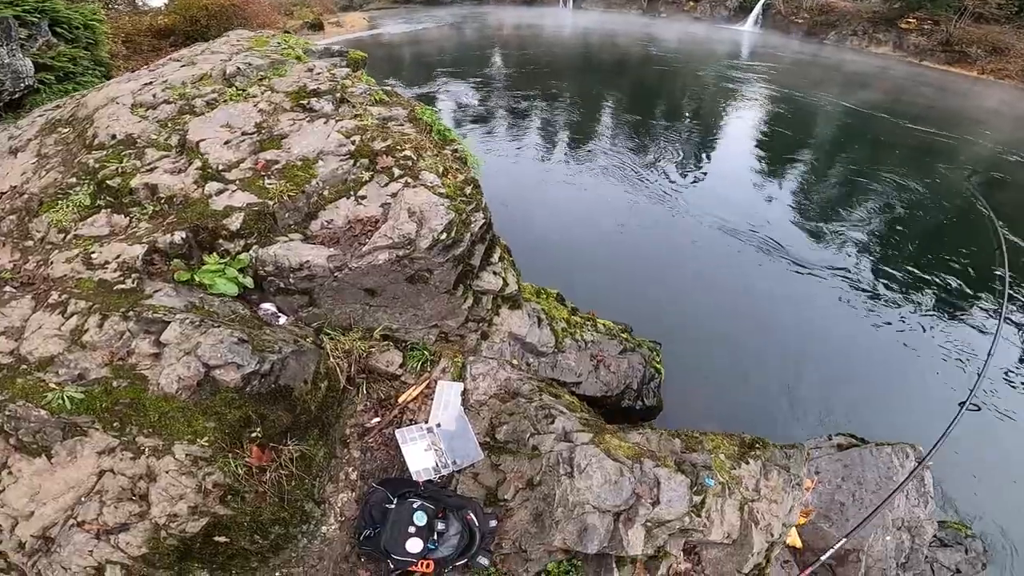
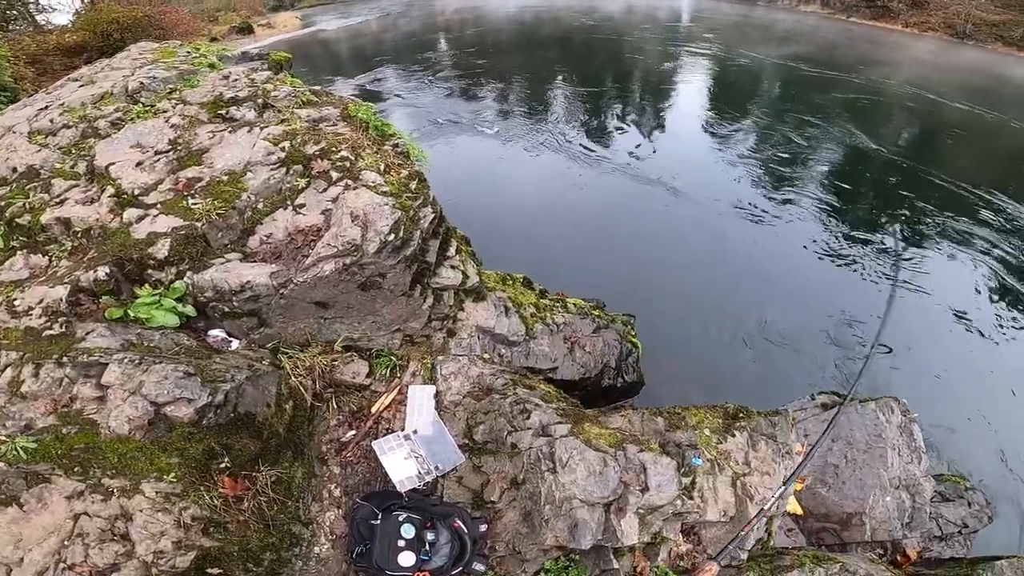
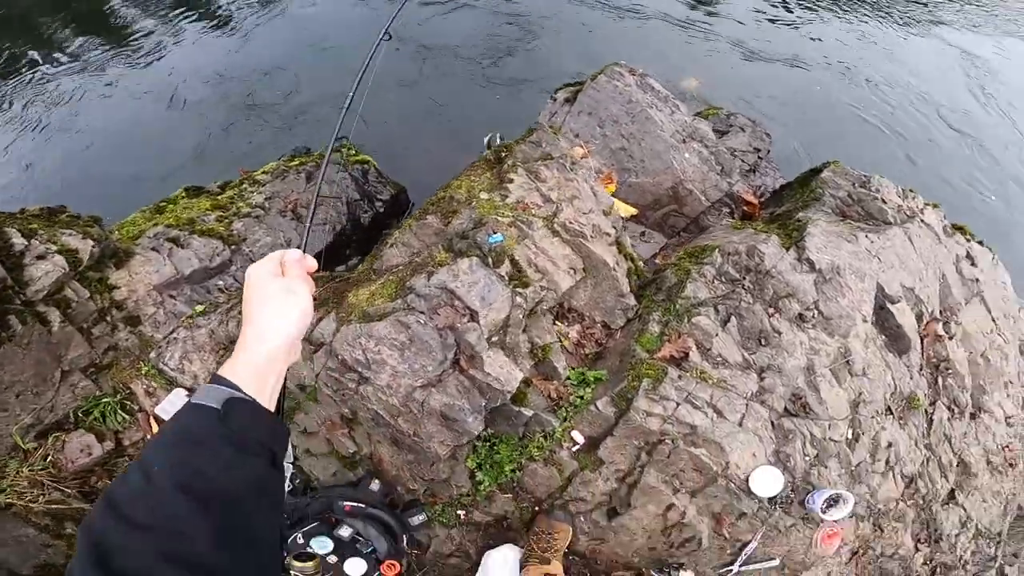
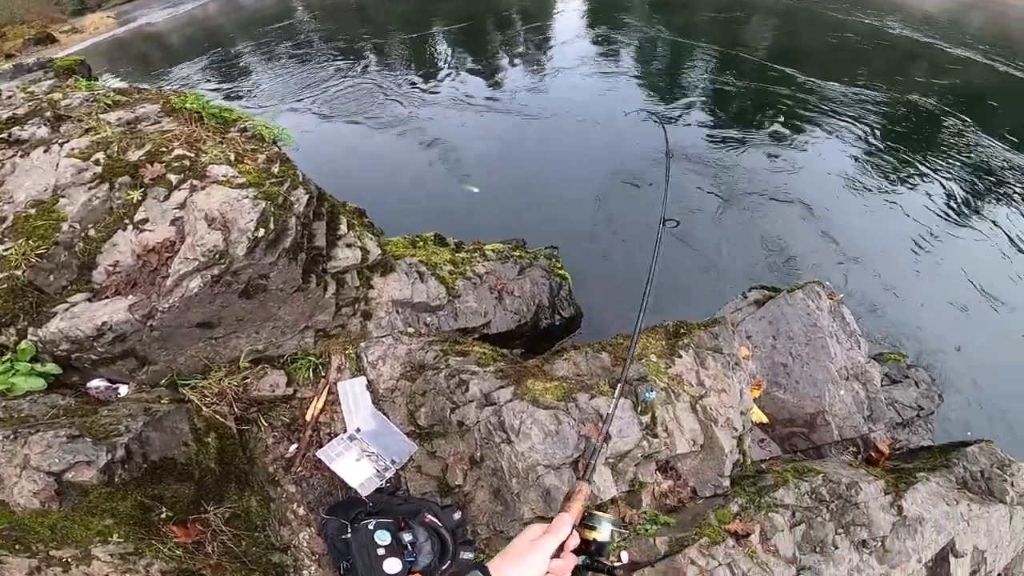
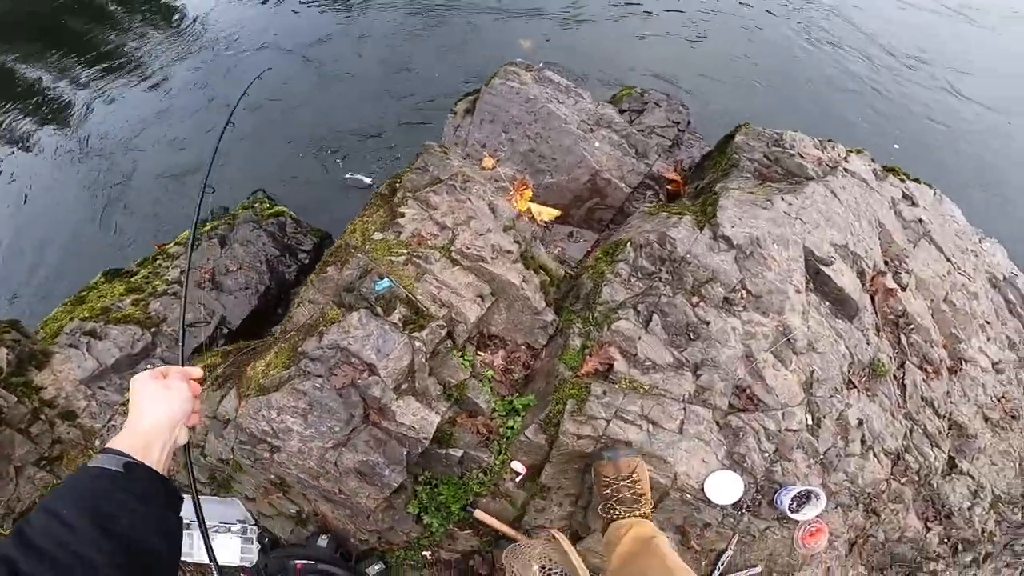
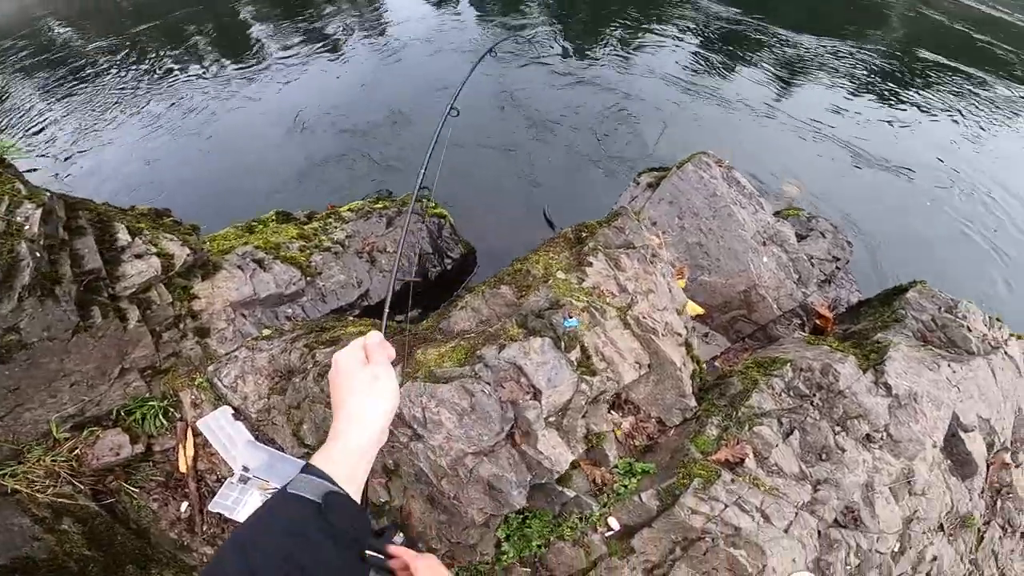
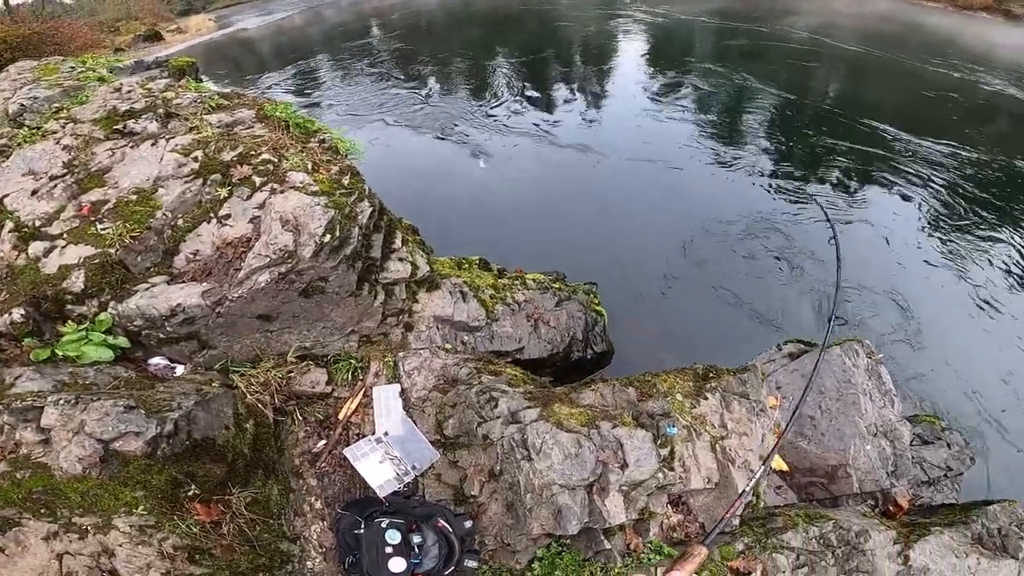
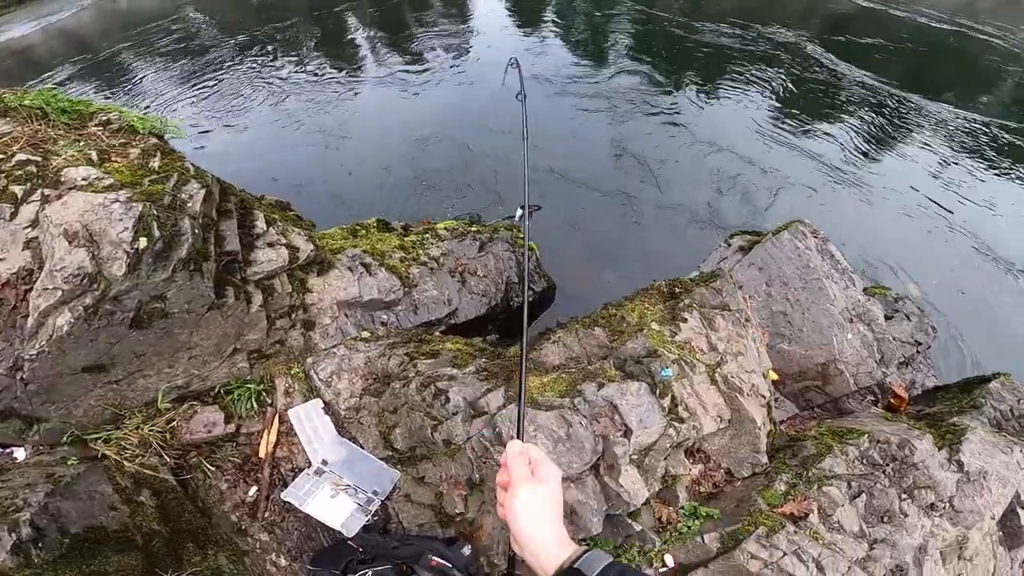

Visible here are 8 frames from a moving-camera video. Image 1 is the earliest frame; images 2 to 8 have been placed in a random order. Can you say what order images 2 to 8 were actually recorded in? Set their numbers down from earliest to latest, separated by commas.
2, 7, 4, 8, 6, 3, 5
